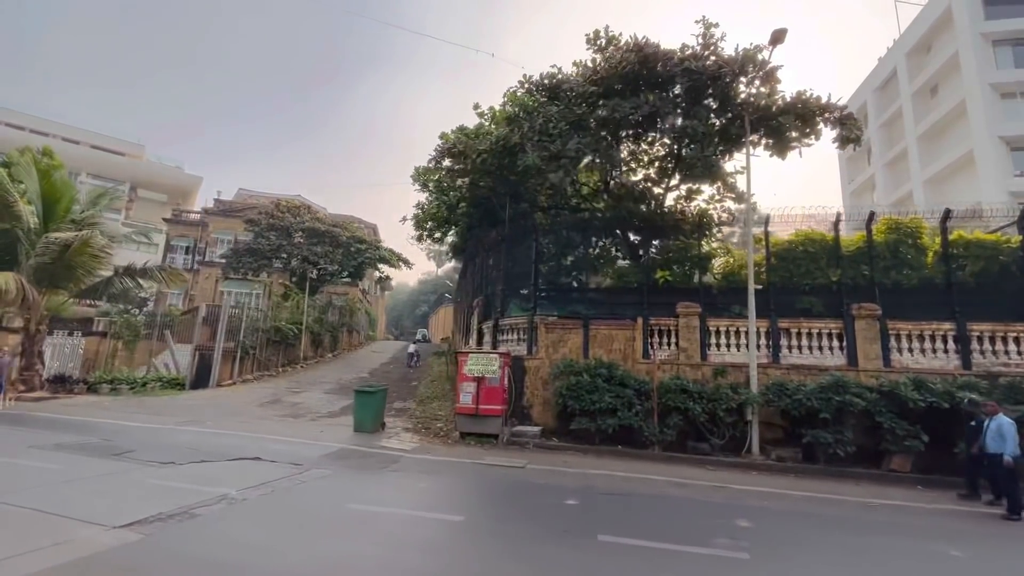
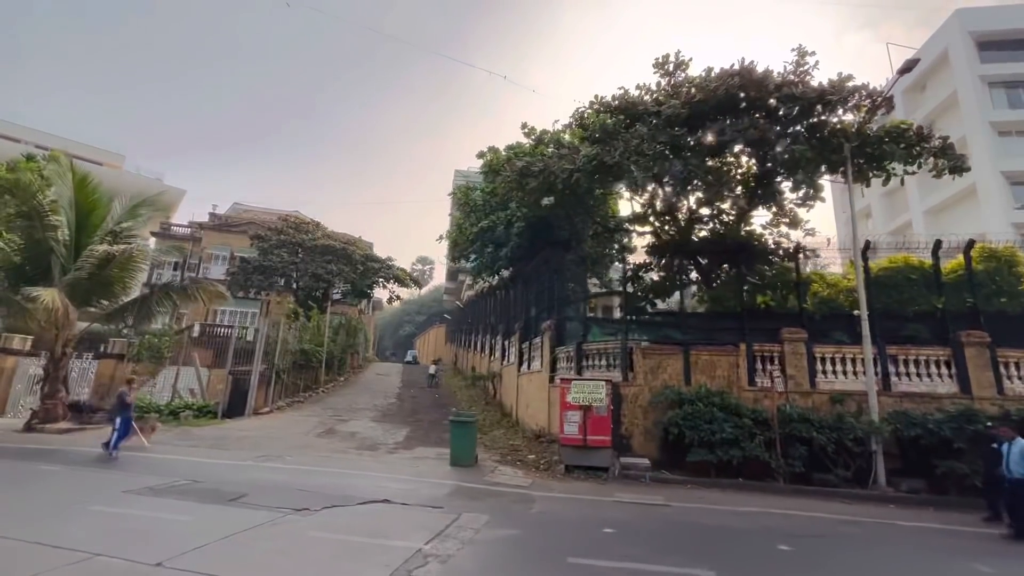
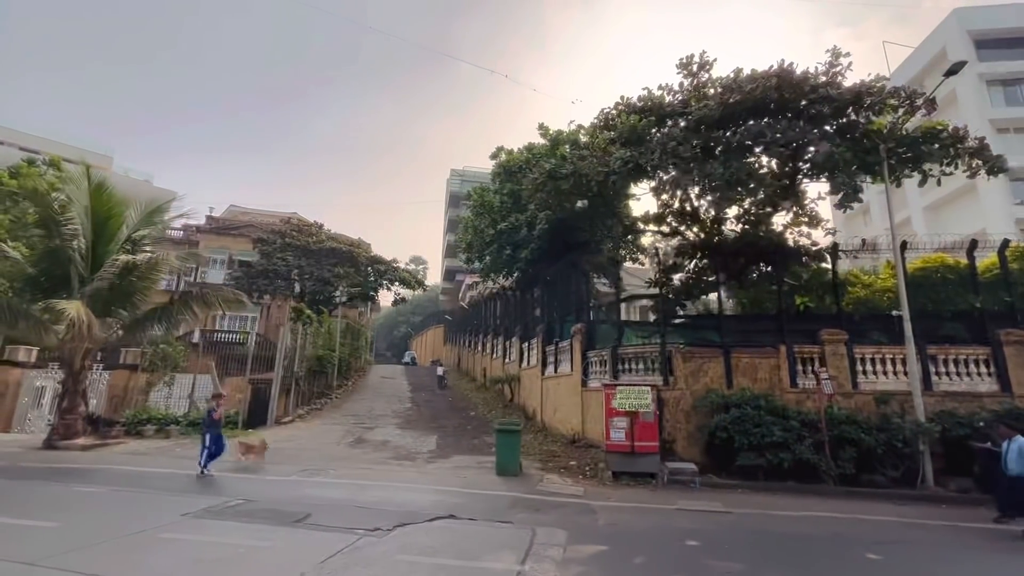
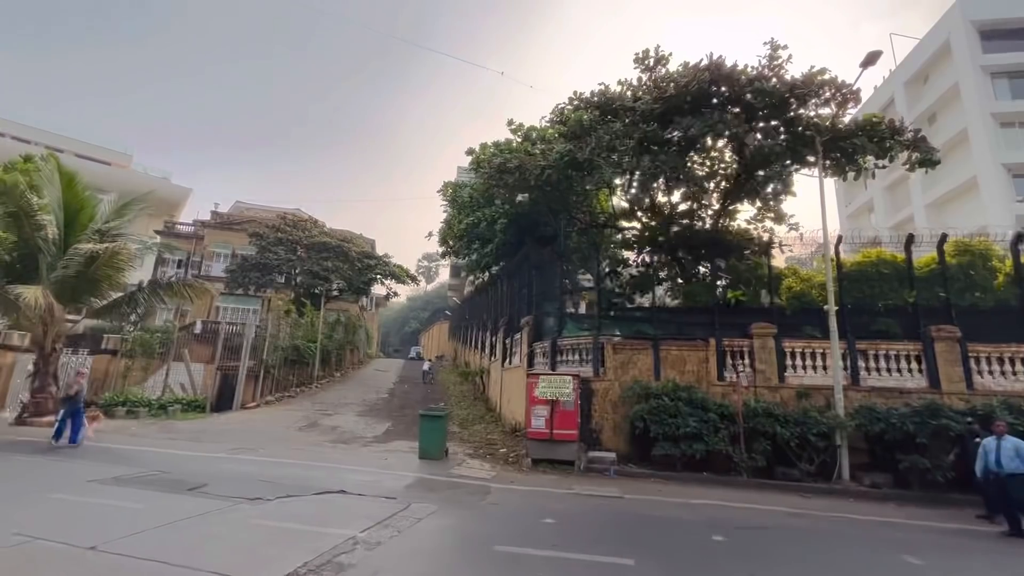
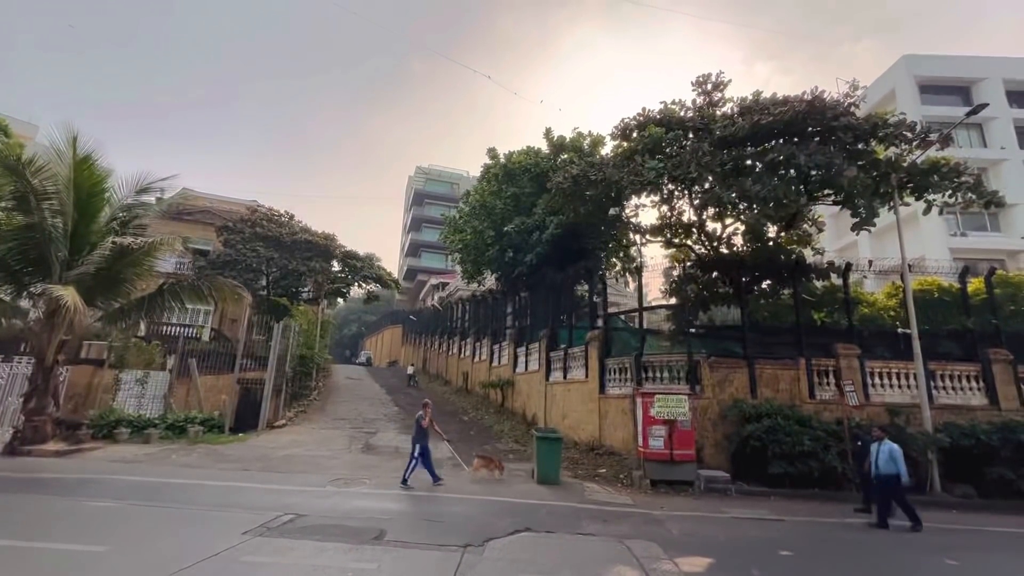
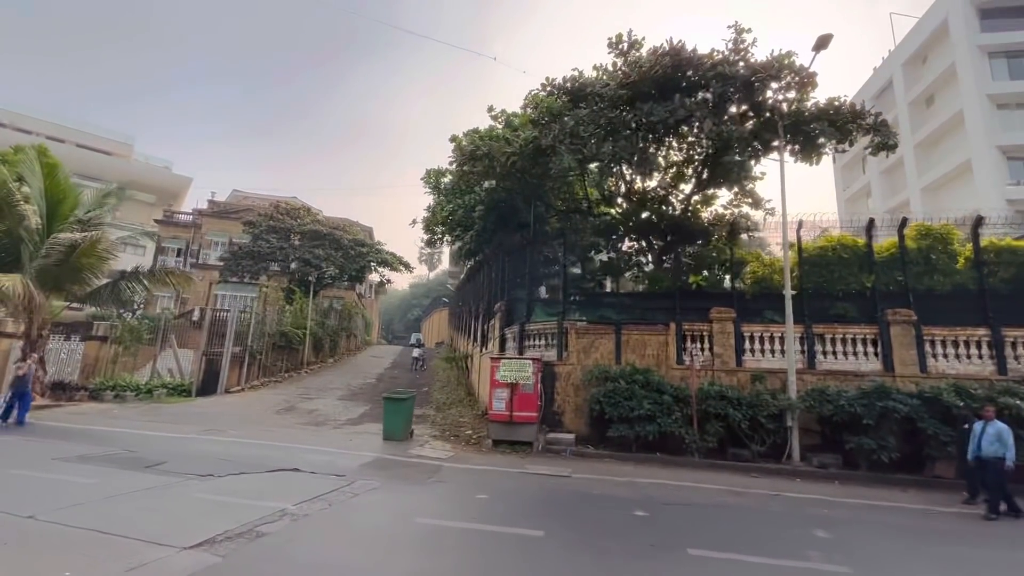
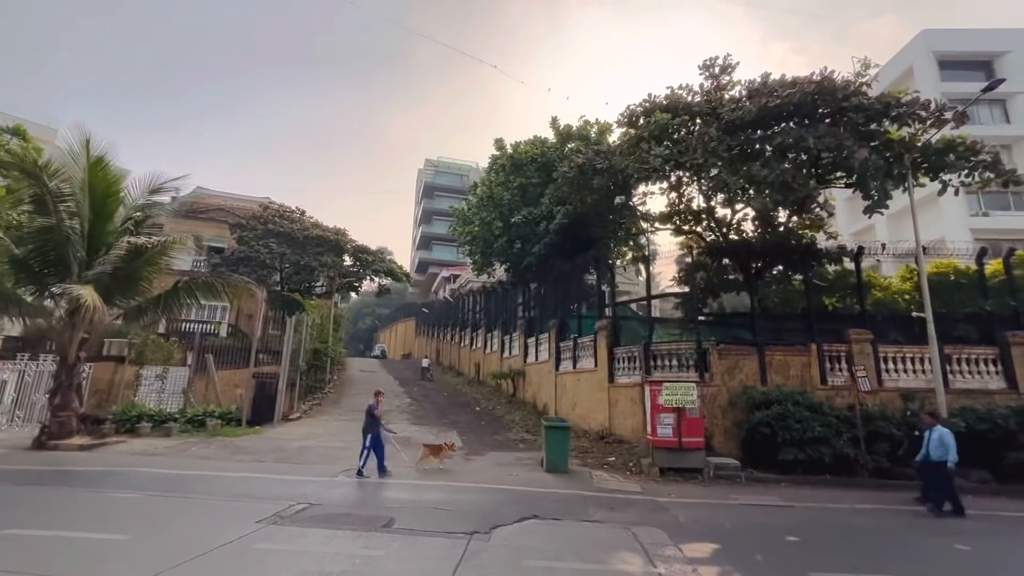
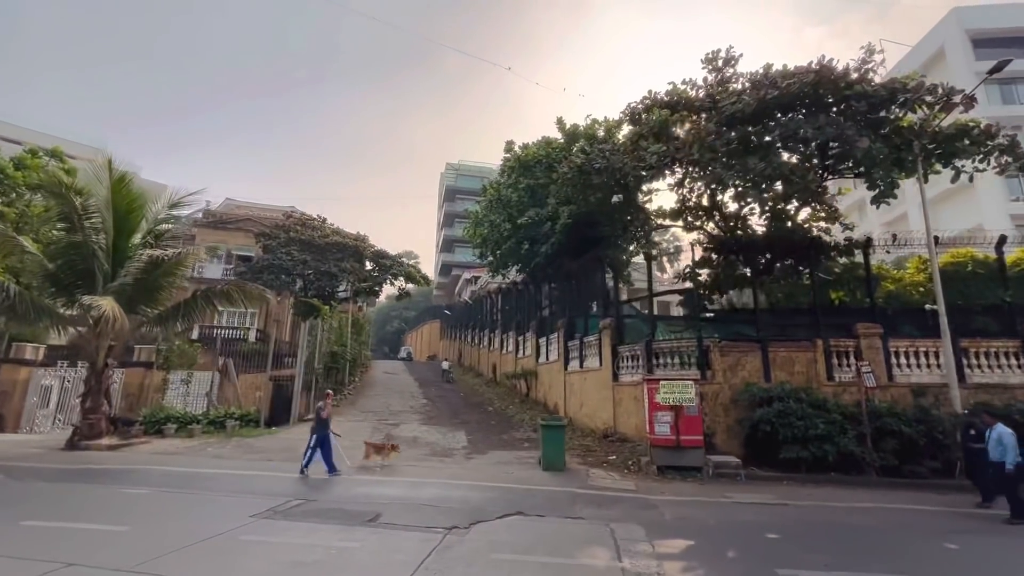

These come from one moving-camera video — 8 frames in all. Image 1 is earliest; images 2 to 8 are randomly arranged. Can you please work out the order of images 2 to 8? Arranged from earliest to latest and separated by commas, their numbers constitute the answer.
6, 4, 2, 3, 8, 7, 5
